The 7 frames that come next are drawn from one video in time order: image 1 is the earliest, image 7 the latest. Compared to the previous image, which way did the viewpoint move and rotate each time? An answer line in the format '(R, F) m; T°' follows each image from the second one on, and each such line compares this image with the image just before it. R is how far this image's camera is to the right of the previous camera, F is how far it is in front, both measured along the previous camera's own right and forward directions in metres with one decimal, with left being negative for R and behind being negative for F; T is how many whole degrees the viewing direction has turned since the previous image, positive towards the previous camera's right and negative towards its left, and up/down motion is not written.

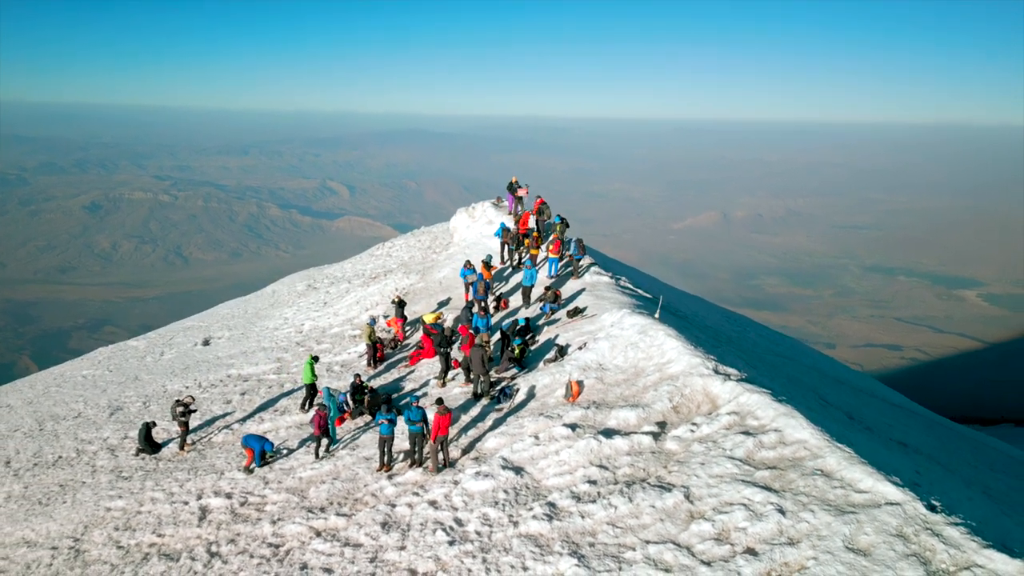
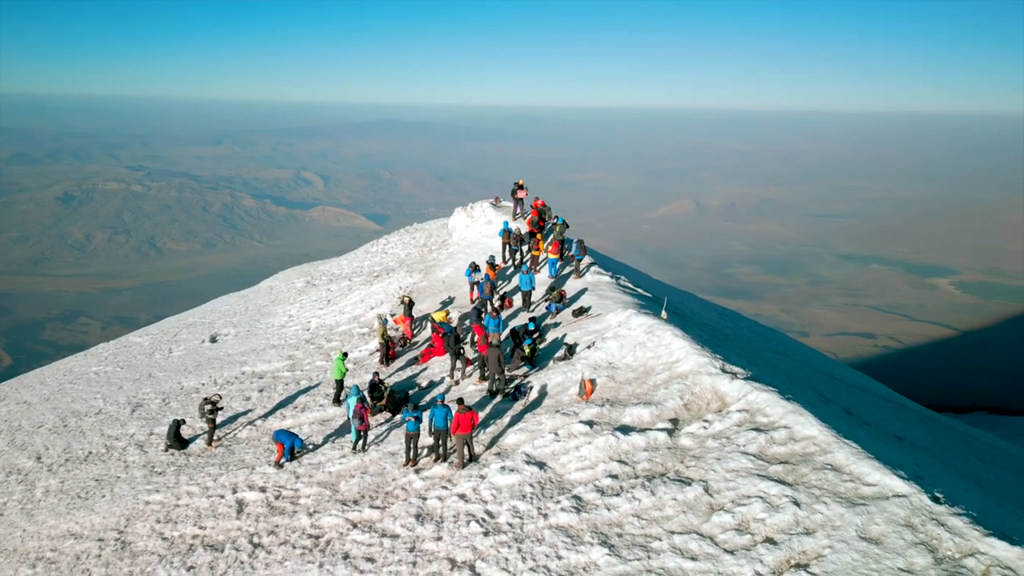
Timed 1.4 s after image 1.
(-0.8, -0.6) m; +1°
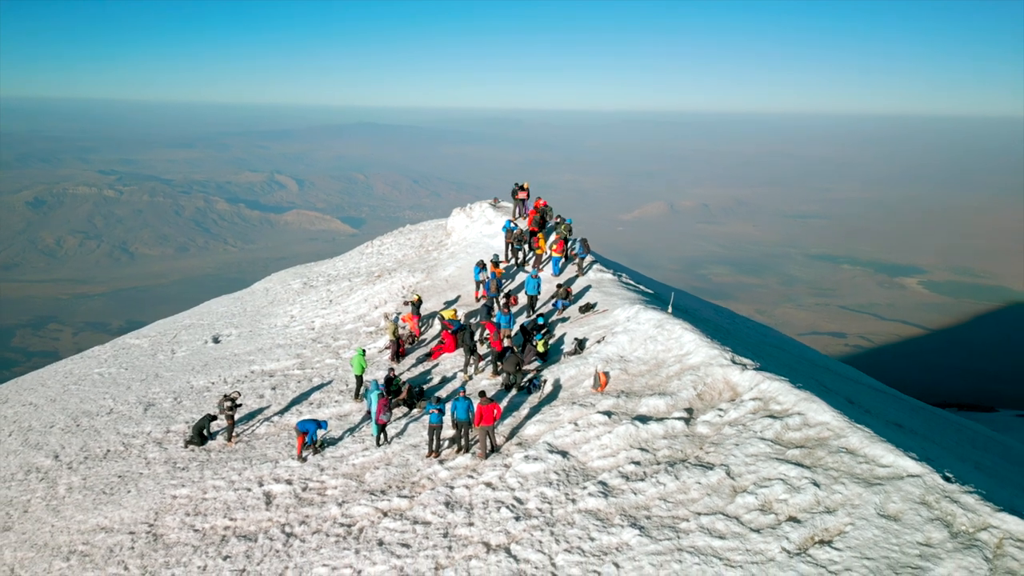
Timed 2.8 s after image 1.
(-0.8, -0.3) m; +1°
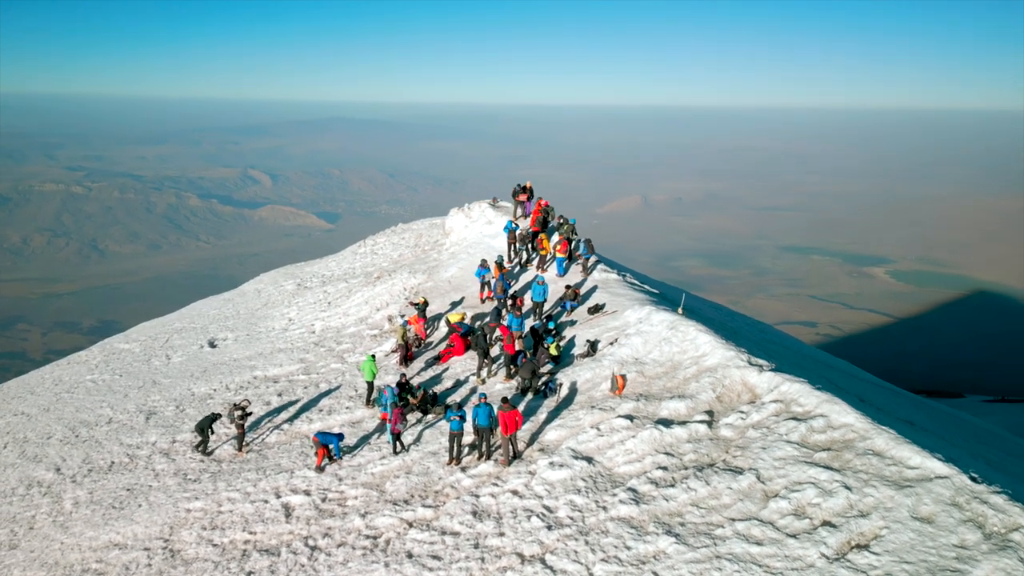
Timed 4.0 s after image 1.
(-0.8, +0.1) m; +1°
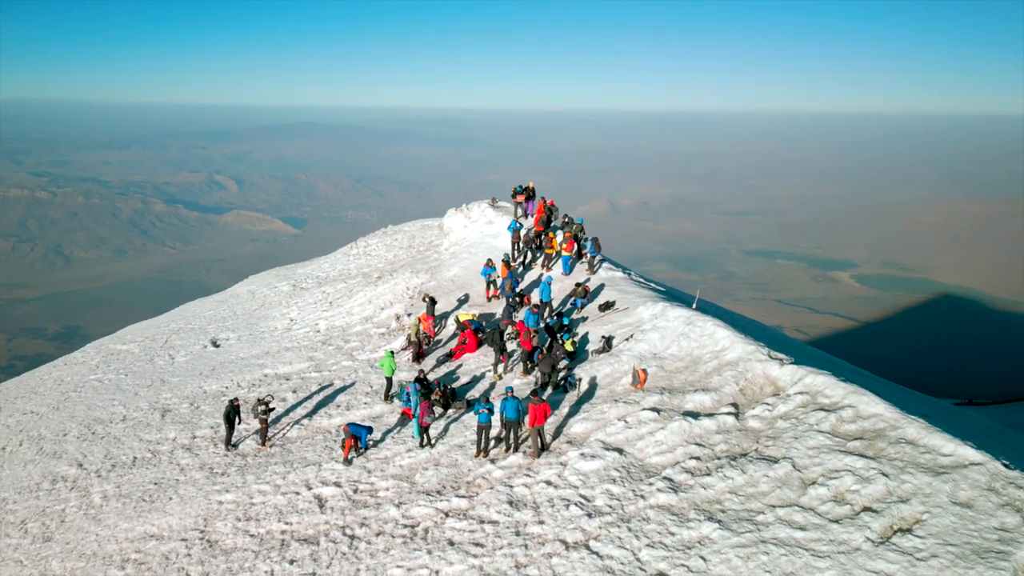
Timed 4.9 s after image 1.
(-1.0, 0.0) m; +1°
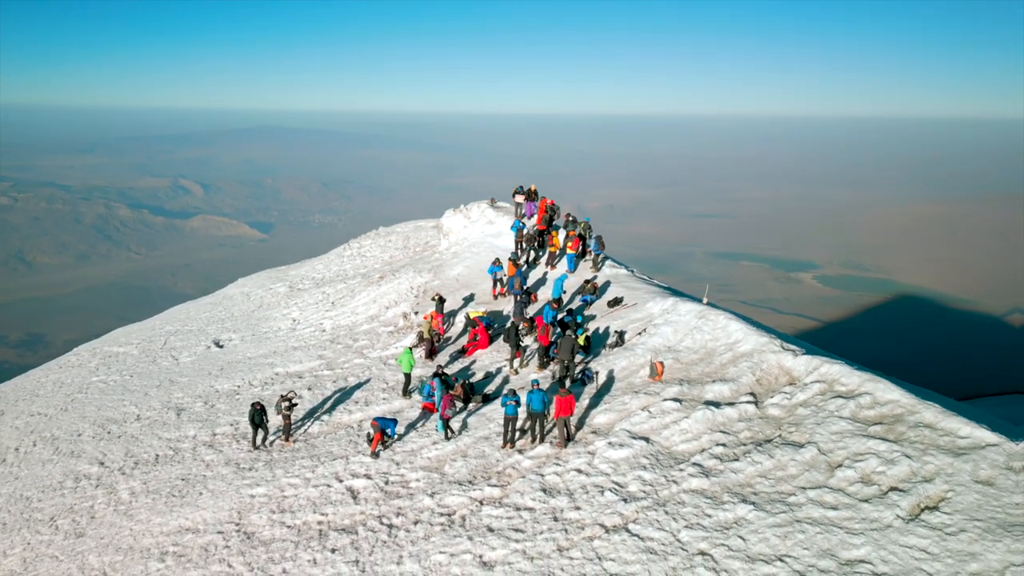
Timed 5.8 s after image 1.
(-1.0, -0.2) m; +1°
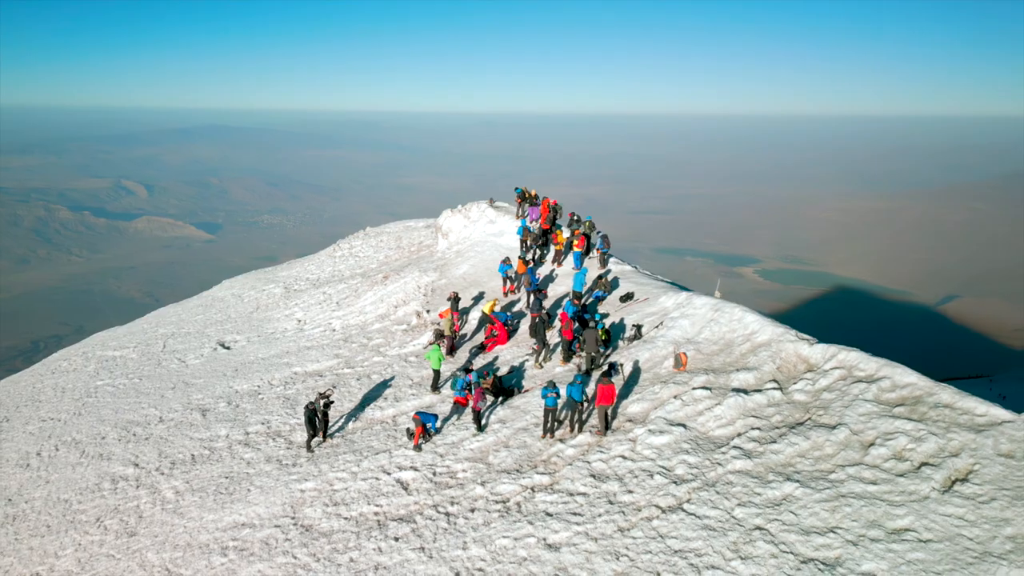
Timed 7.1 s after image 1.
(-1.5, -0.4) m; +2°
